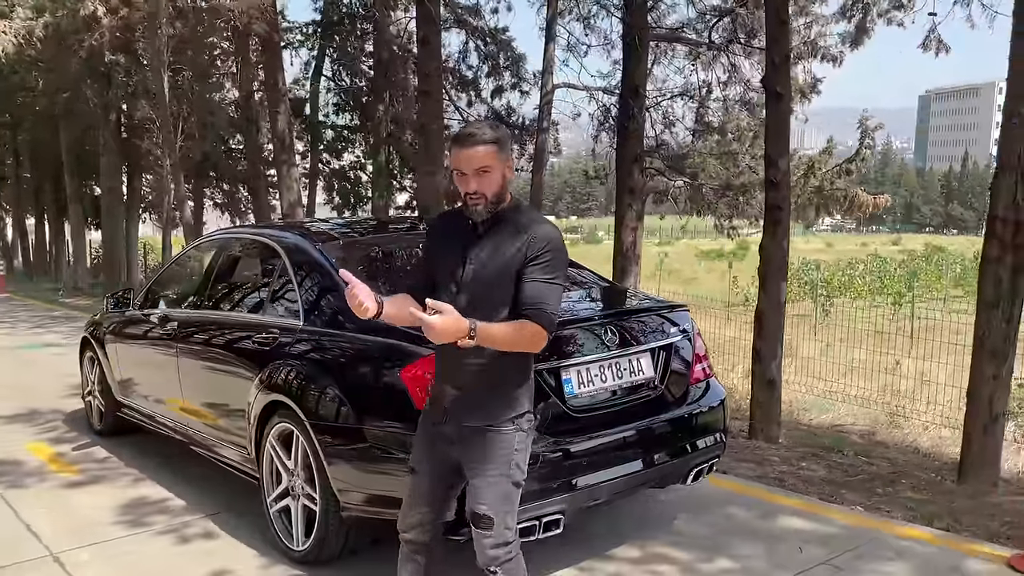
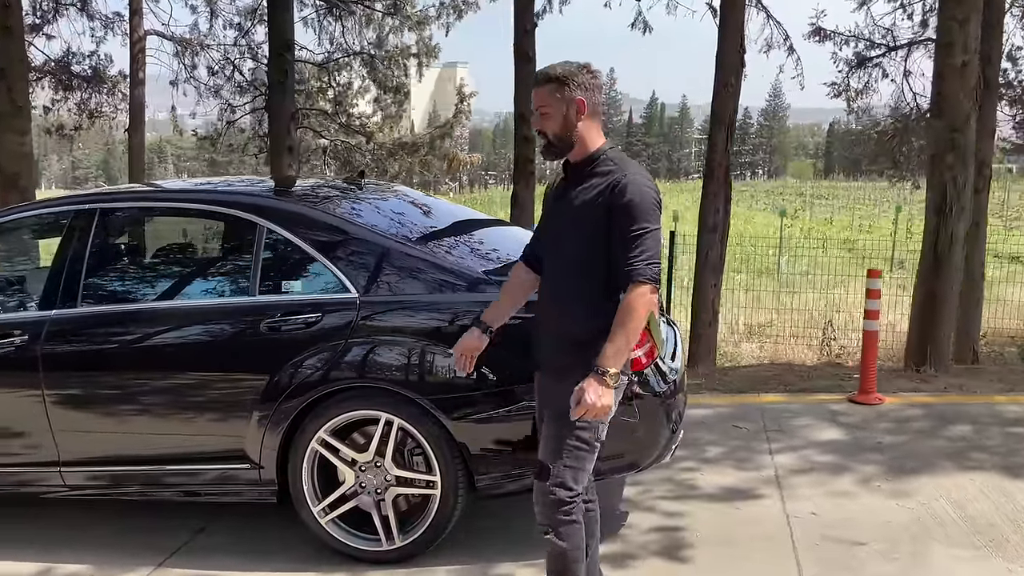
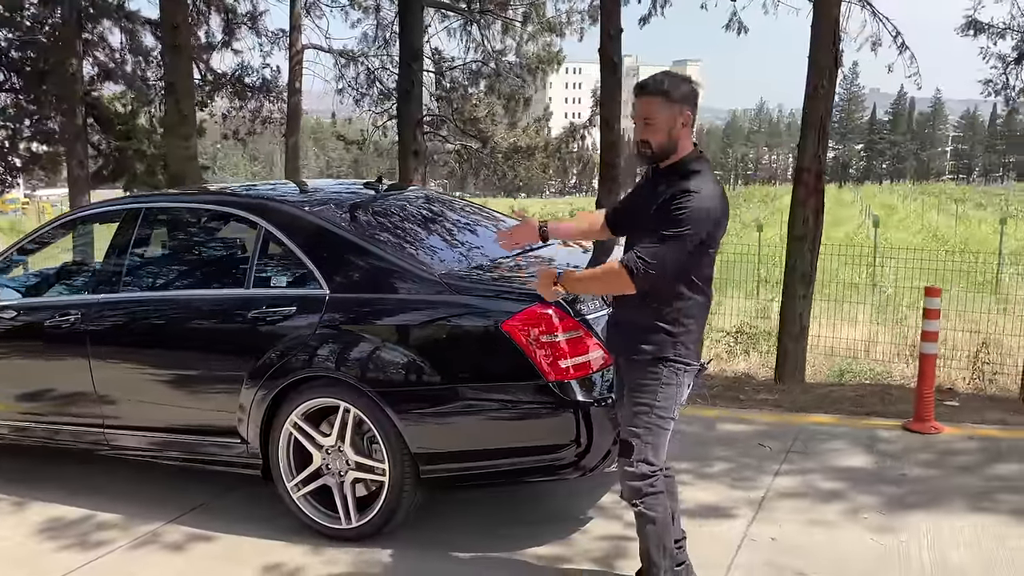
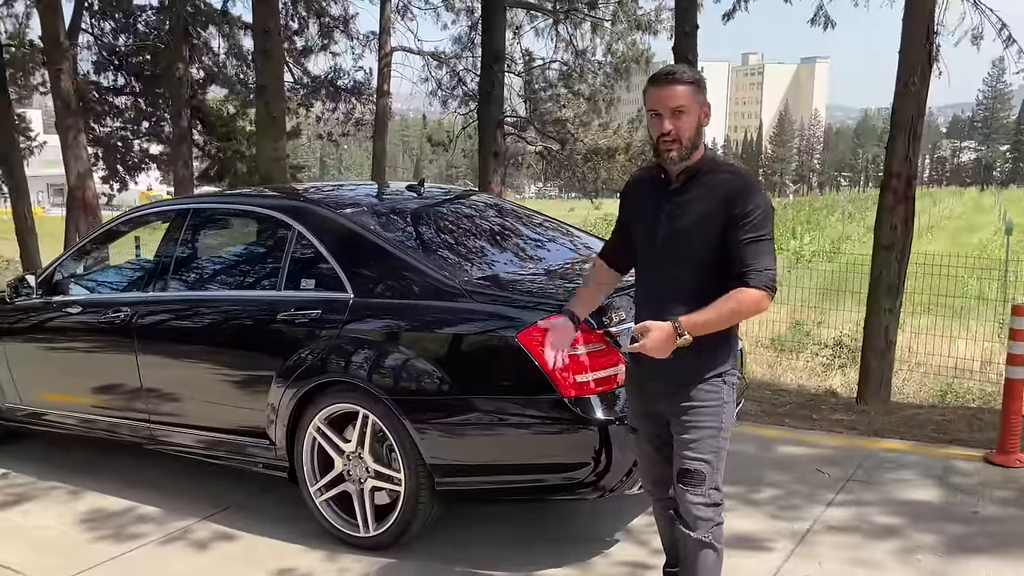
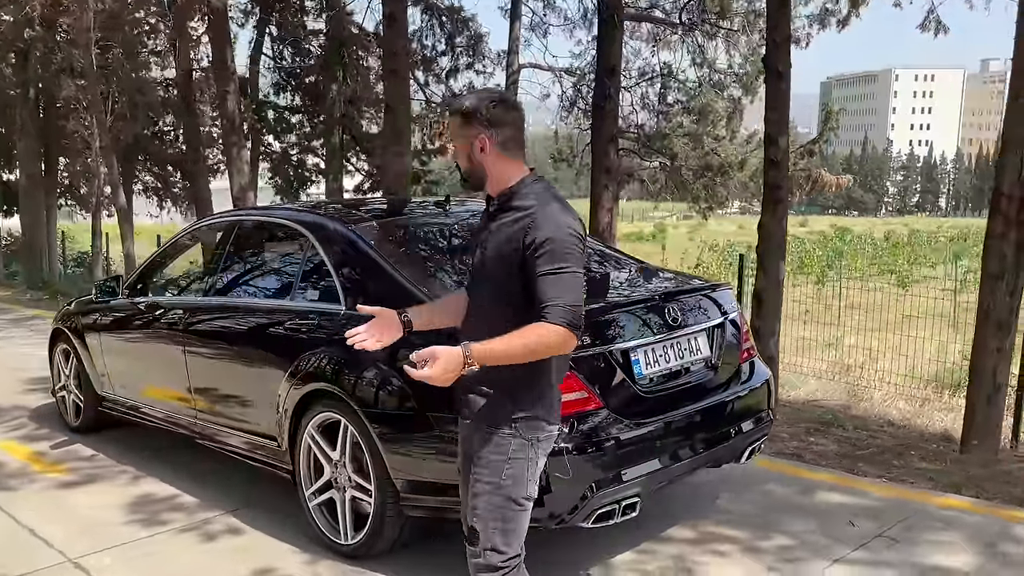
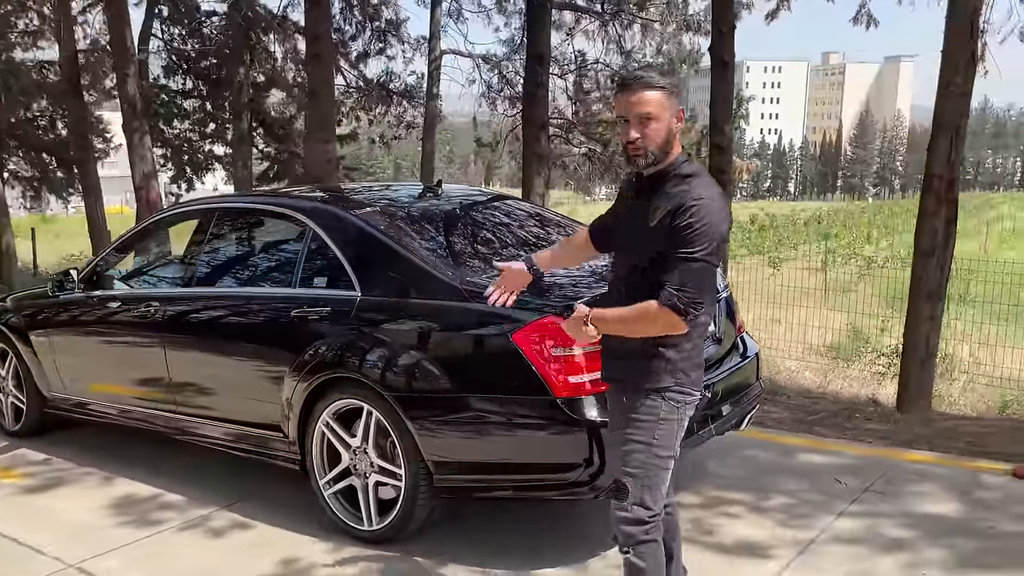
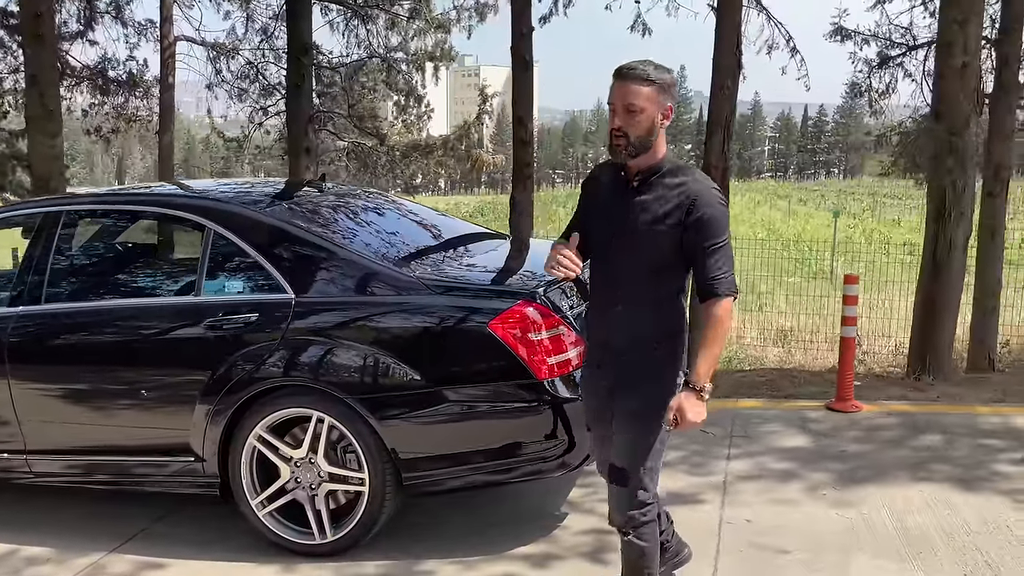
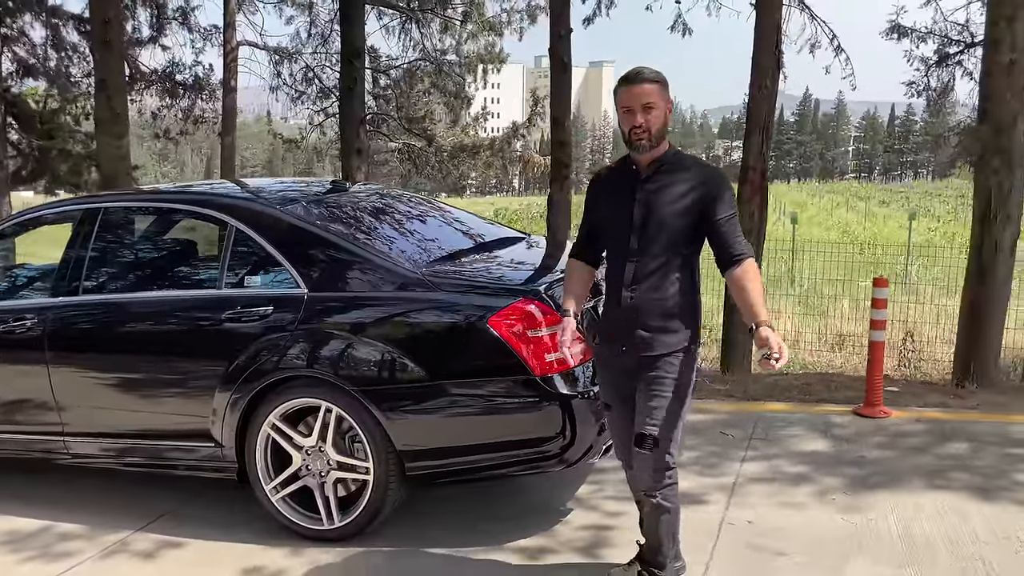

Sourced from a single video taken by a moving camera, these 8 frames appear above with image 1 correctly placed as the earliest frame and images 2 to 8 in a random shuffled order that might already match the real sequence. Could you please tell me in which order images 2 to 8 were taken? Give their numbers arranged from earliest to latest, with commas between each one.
5, 6, 4, 3, 8, 7, 2
